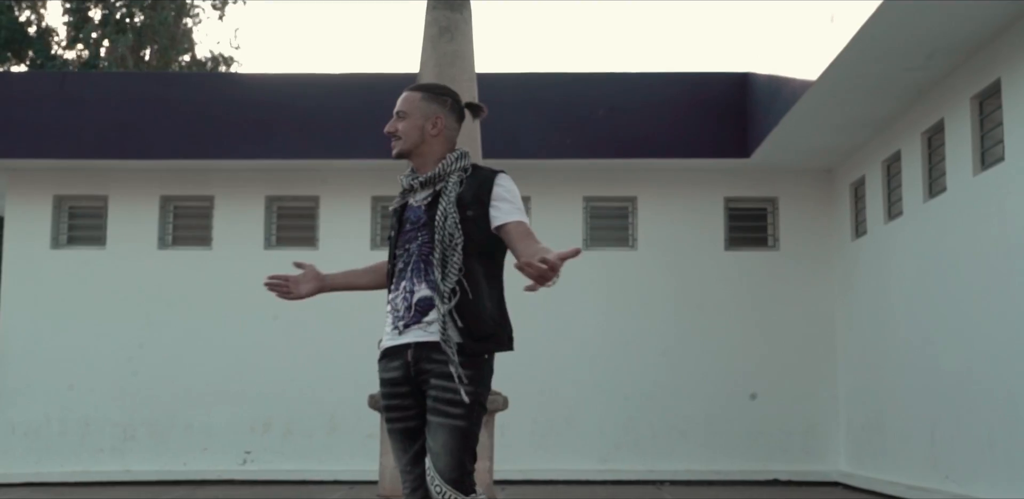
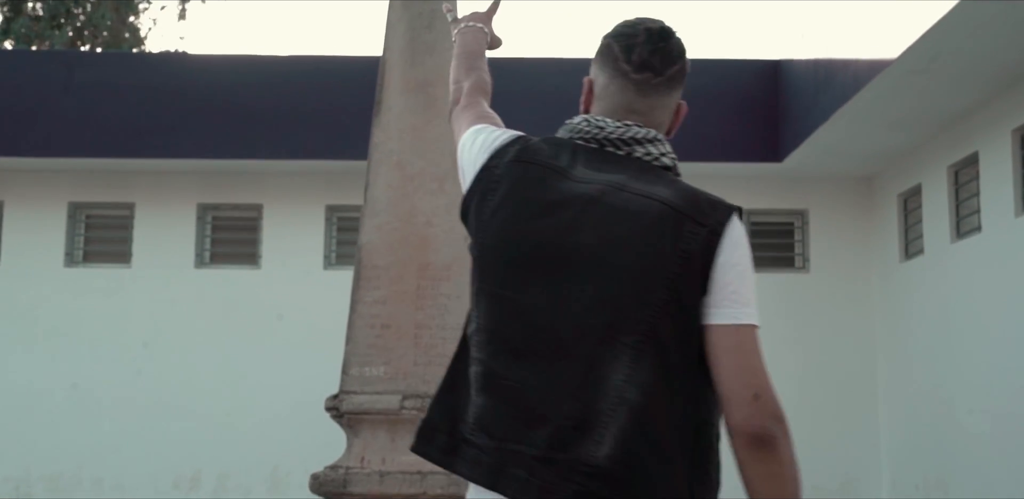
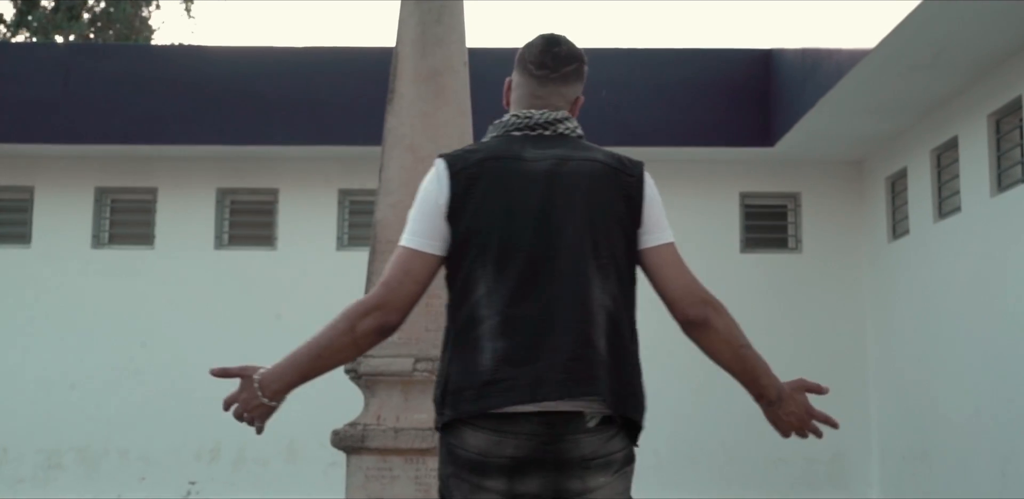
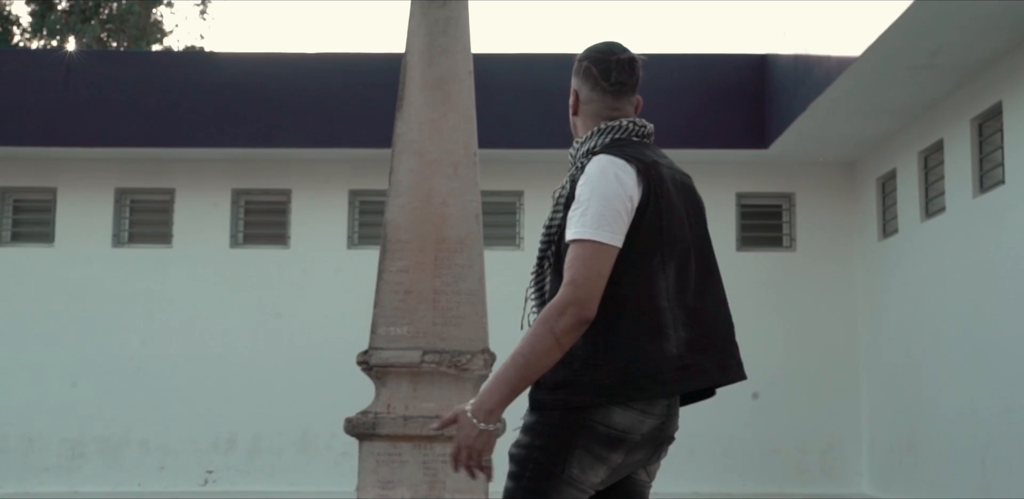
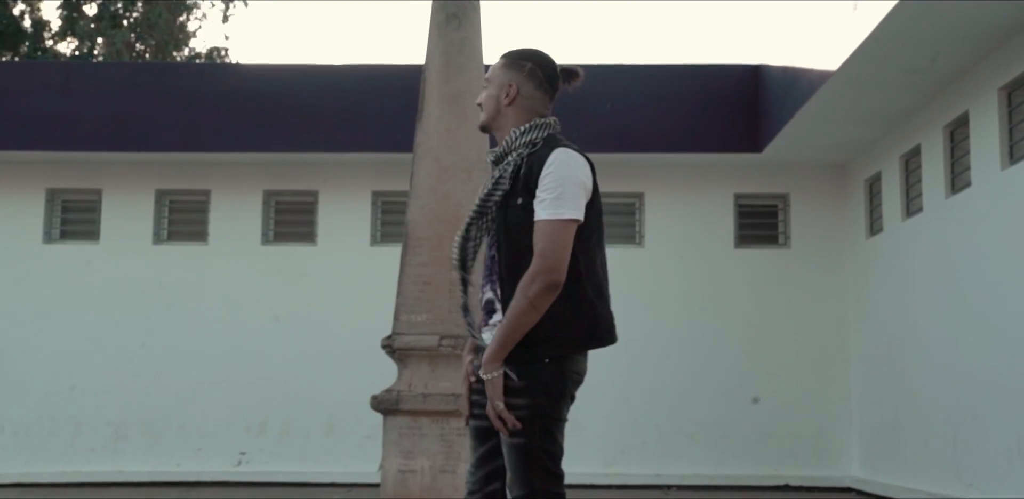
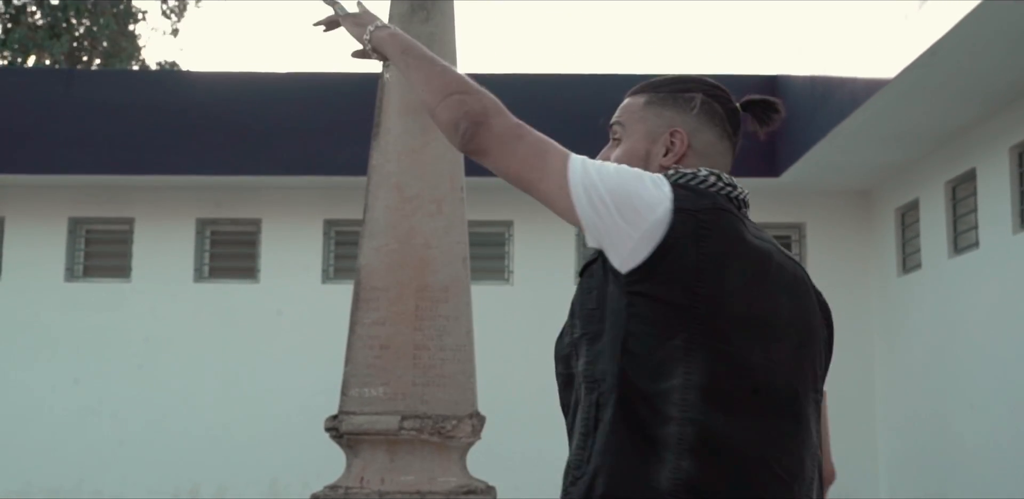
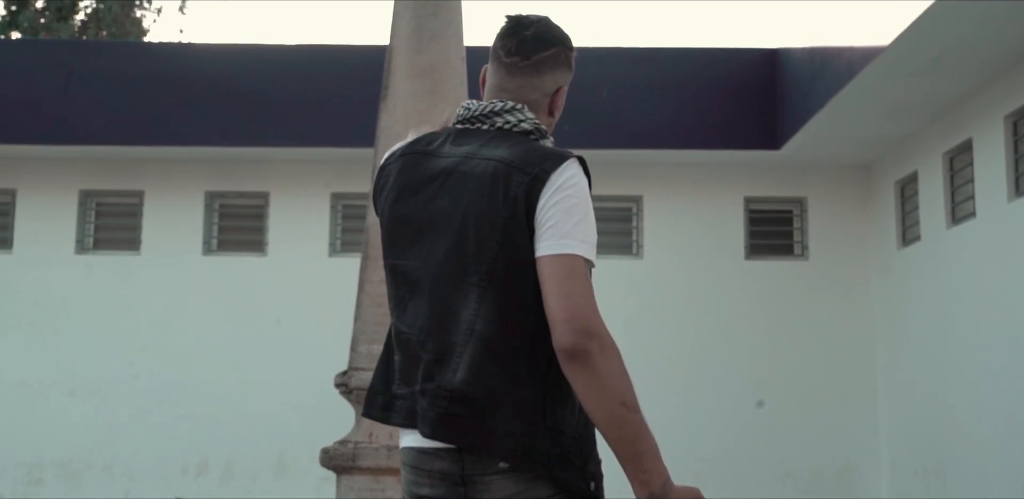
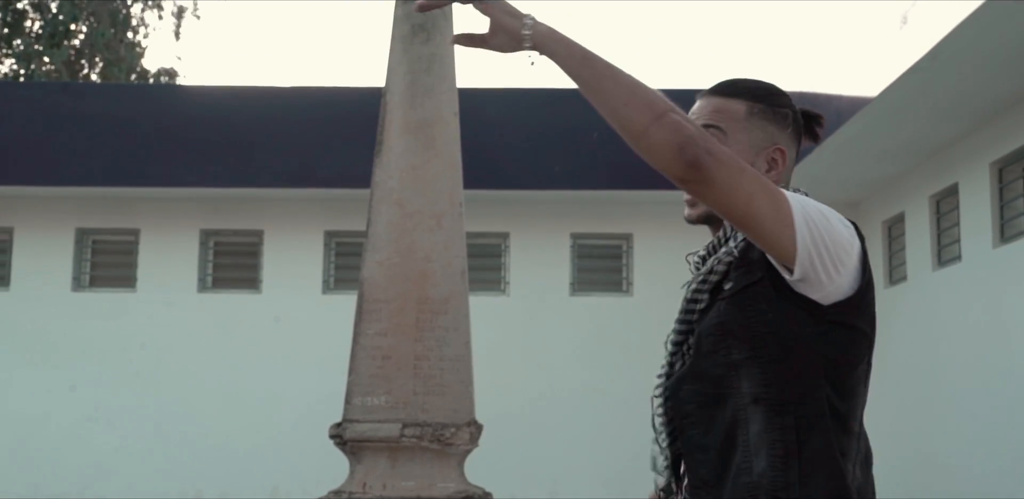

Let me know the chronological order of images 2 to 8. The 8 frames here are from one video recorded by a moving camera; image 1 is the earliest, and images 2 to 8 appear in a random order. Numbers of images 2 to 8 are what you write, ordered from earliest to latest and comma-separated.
5, 4, 3, 7, 2, 6, 8
